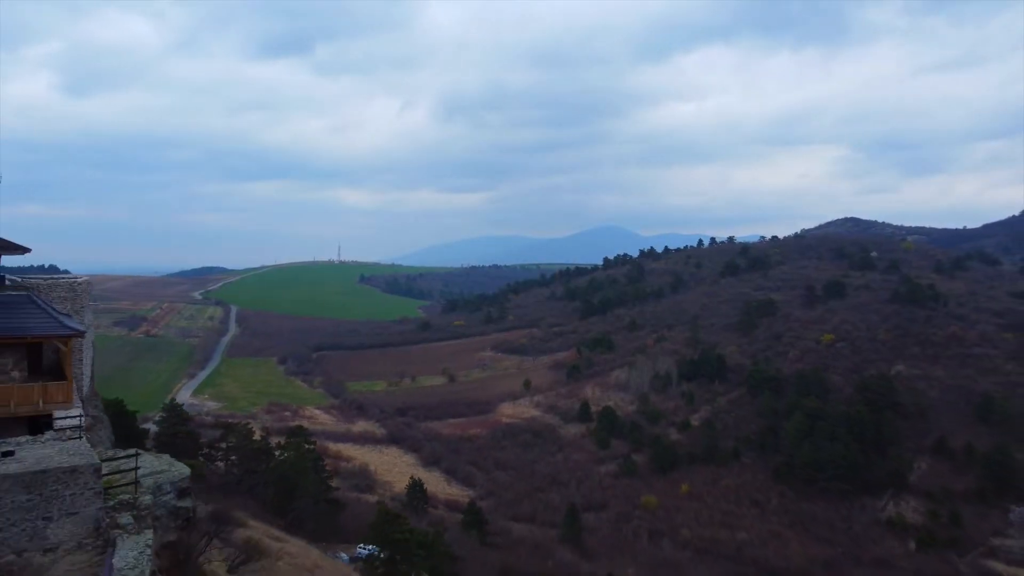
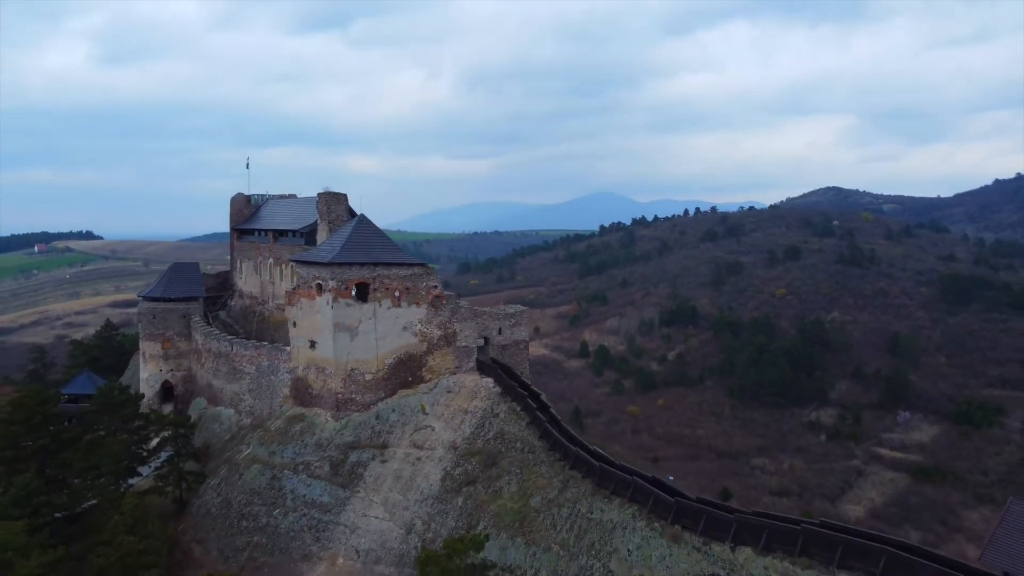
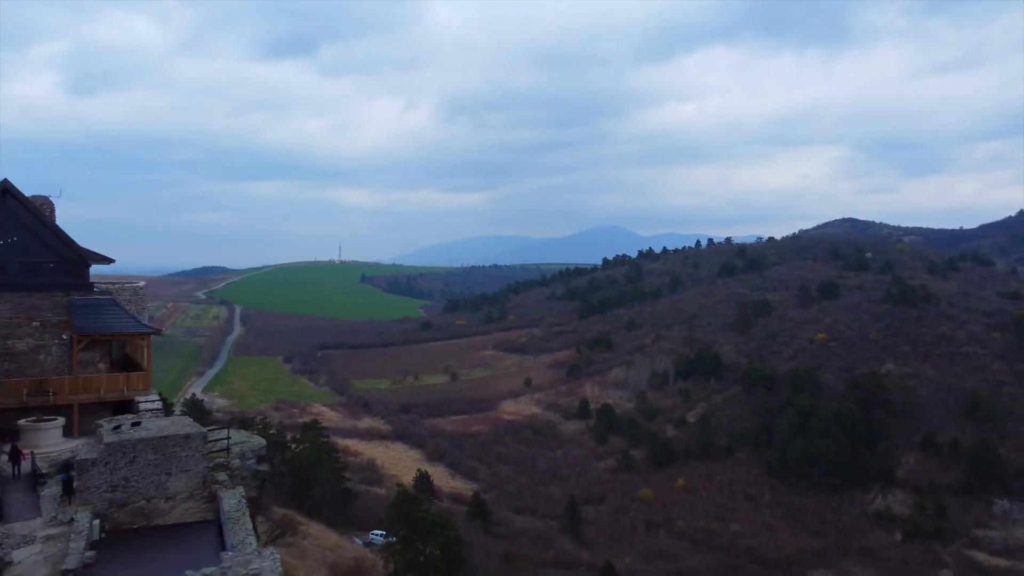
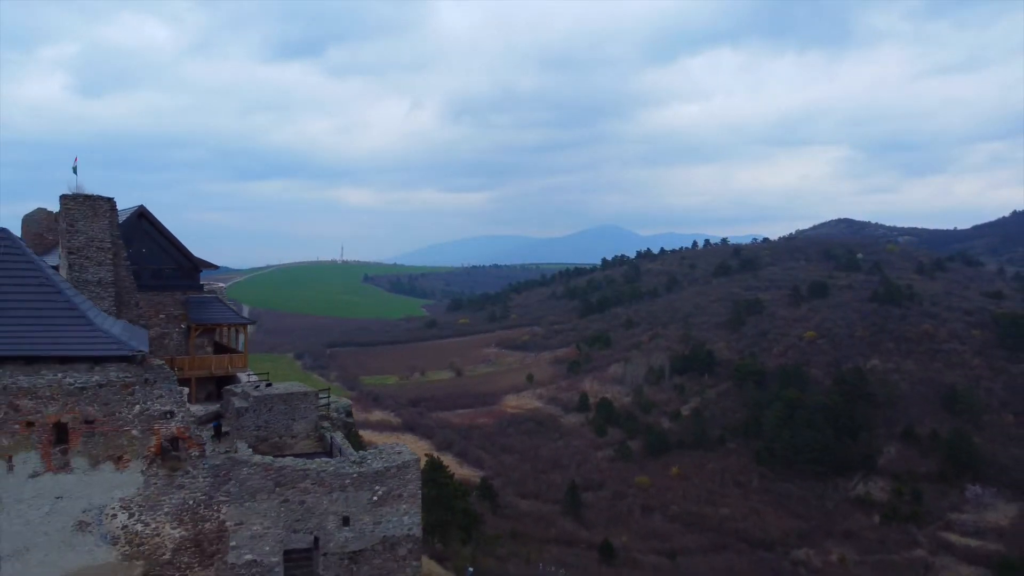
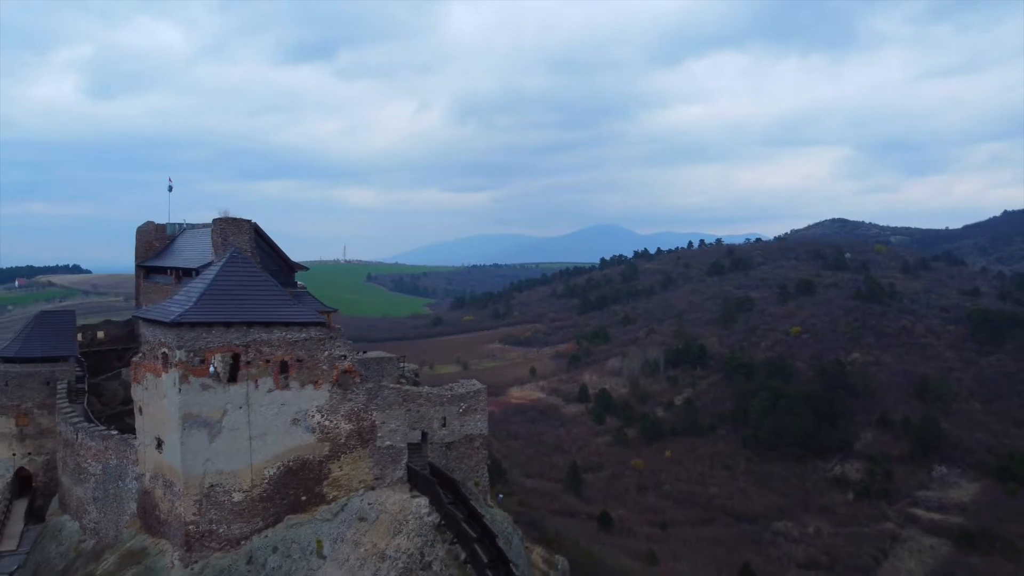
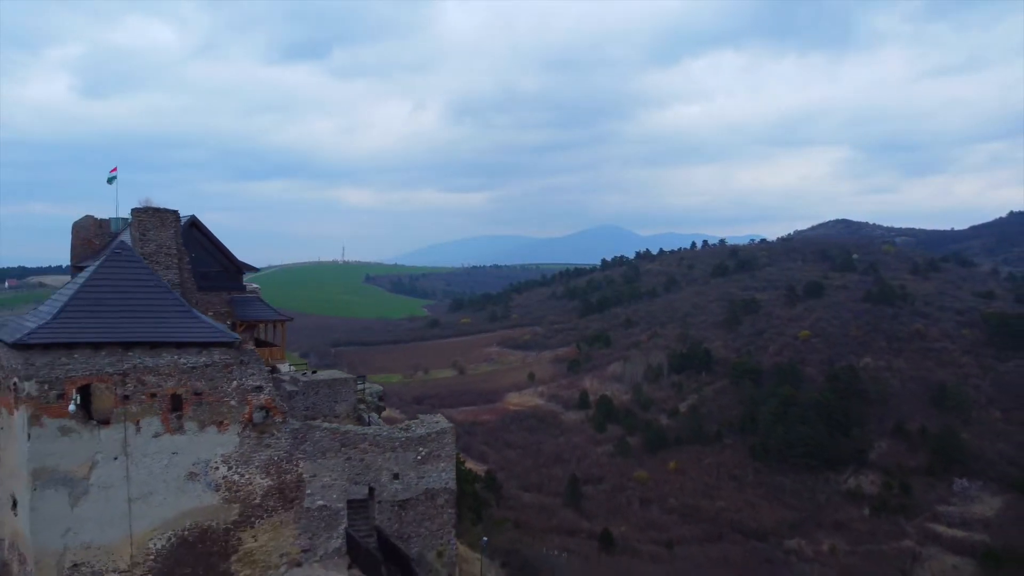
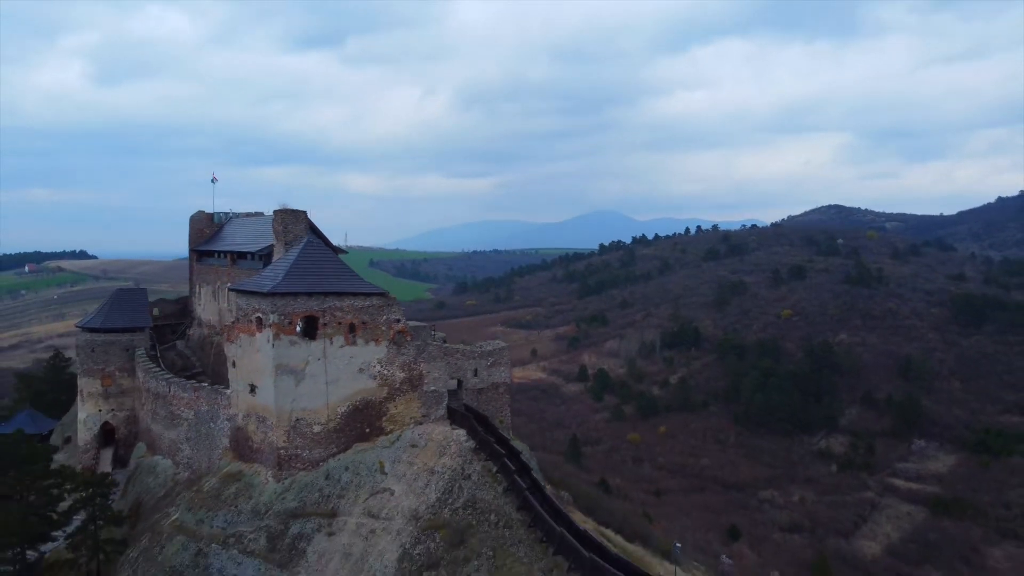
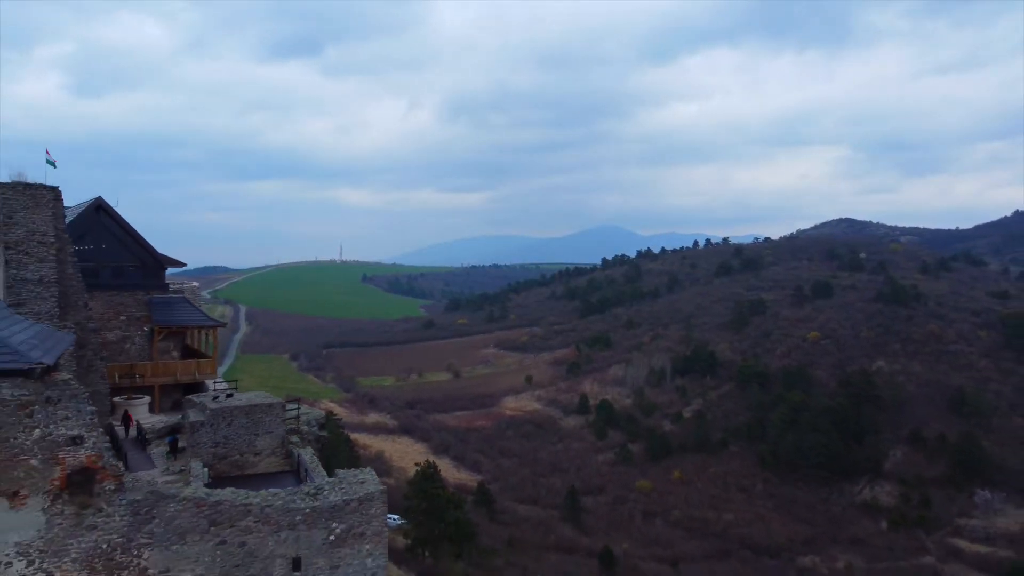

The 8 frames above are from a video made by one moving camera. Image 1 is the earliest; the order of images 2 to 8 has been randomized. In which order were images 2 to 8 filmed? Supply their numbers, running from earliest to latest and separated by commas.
3, 8, 4, 6, 5, 7, 2
